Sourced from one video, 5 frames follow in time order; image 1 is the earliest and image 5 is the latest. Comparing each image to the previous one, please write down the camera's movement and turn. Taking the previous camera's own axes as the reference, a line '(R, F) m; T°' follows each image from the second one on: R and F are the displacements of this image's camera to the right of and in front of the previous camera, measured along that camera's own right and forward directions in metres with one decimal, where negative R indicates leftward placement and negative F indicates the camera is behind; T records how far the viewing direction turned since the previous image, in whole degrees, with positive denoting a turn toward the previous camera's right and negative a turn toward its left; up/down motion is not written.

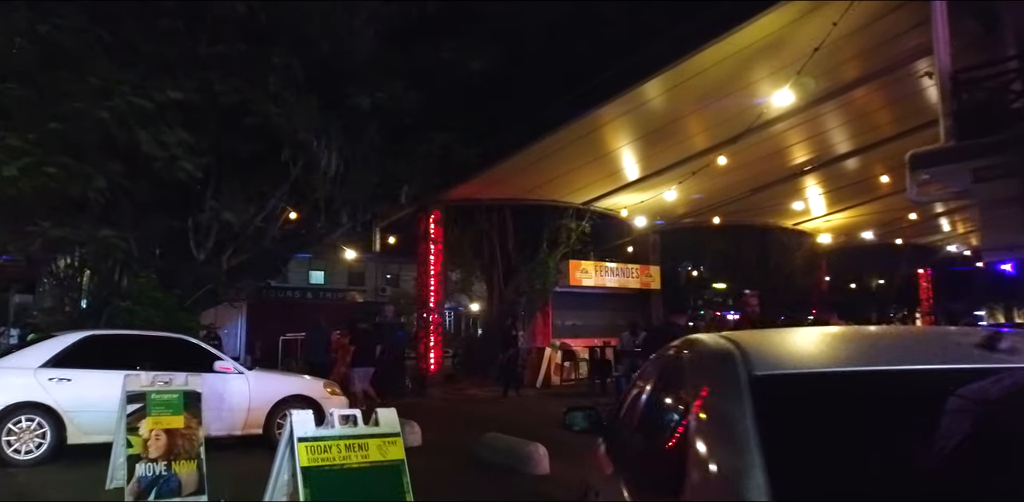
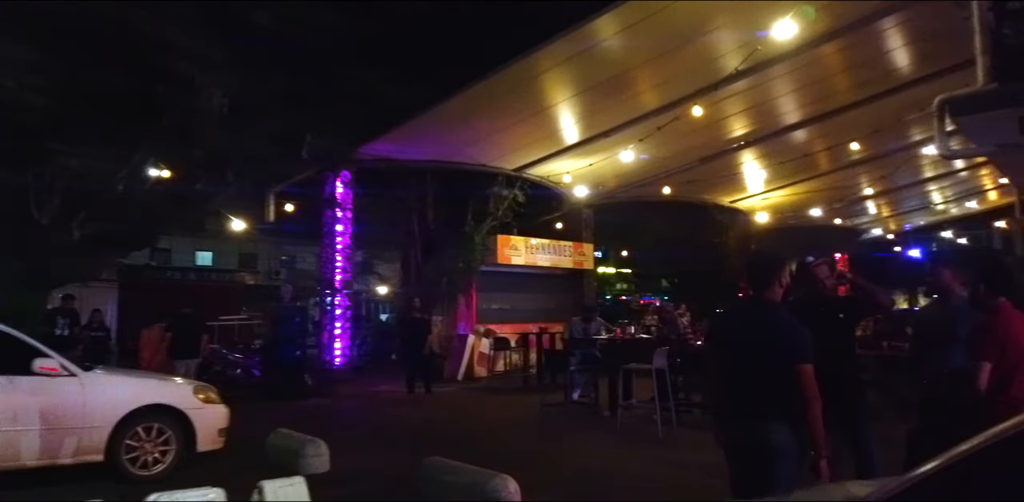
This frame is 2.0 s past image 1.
(-0.3, +2.2) m; +7°
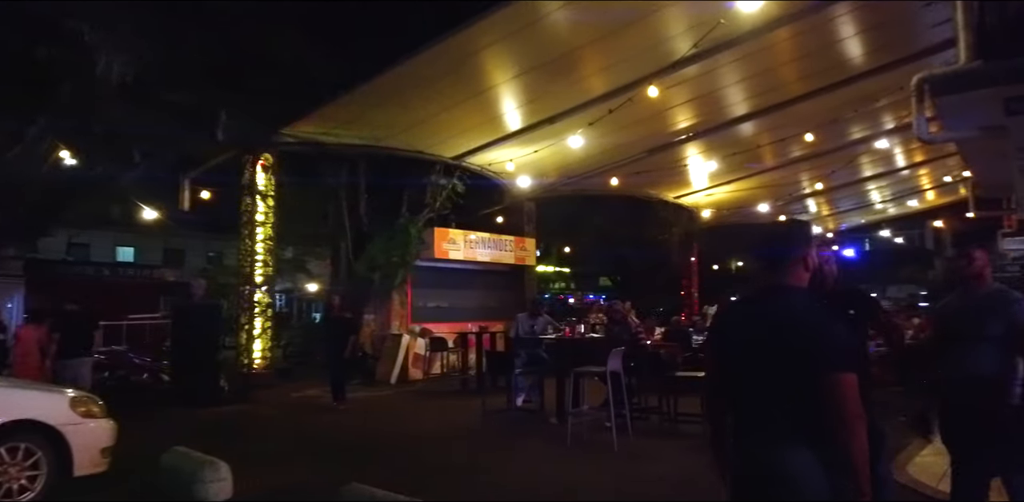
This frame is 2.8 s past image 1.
(0.0, +0.9) m; +4°
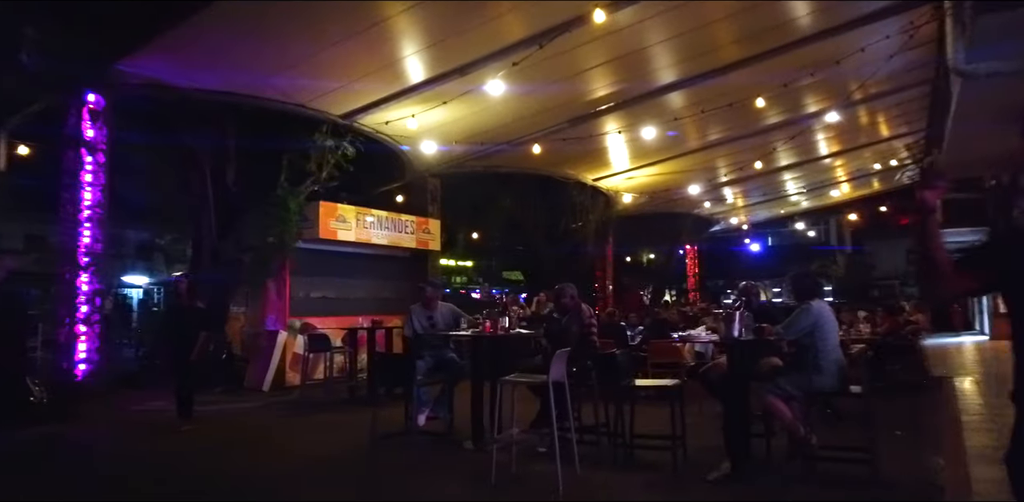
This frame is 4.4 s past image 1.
(0.0, +2.1) m; +6°
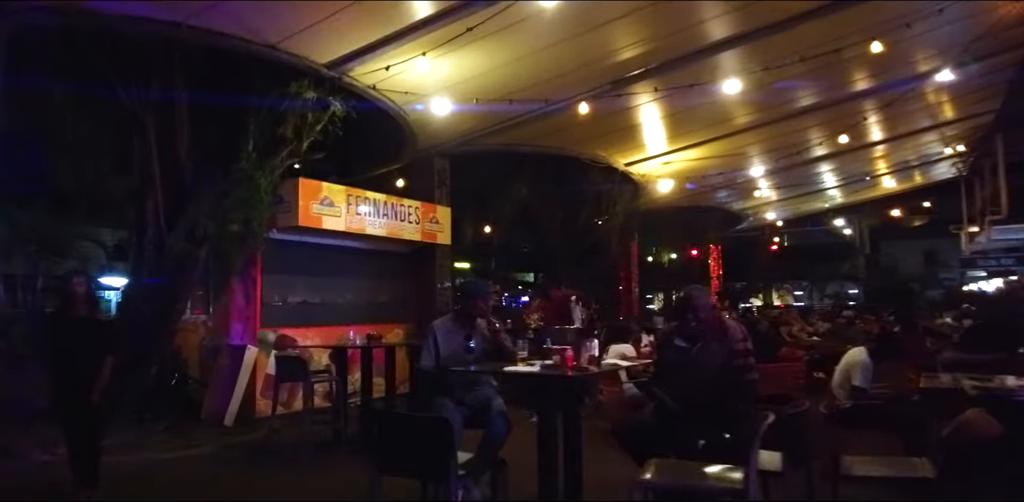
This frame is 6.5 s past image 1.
(-0.4, +2.5) m; 0°
